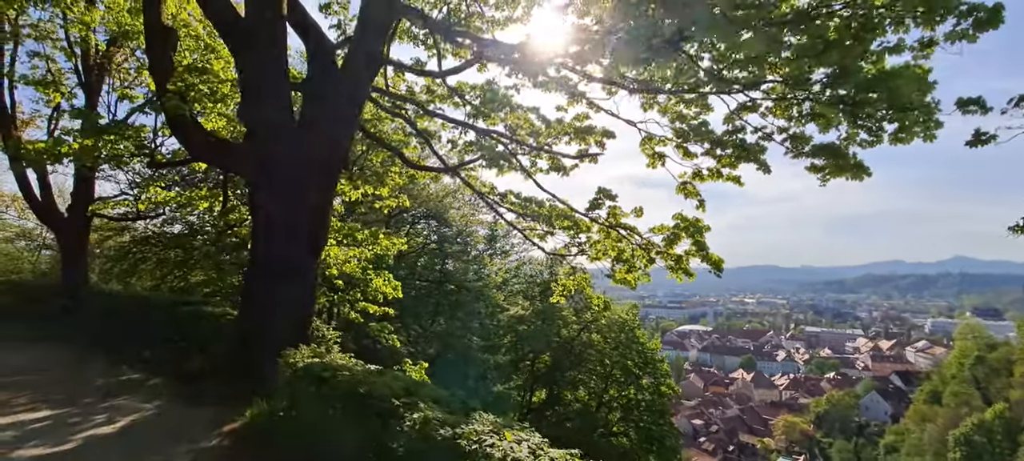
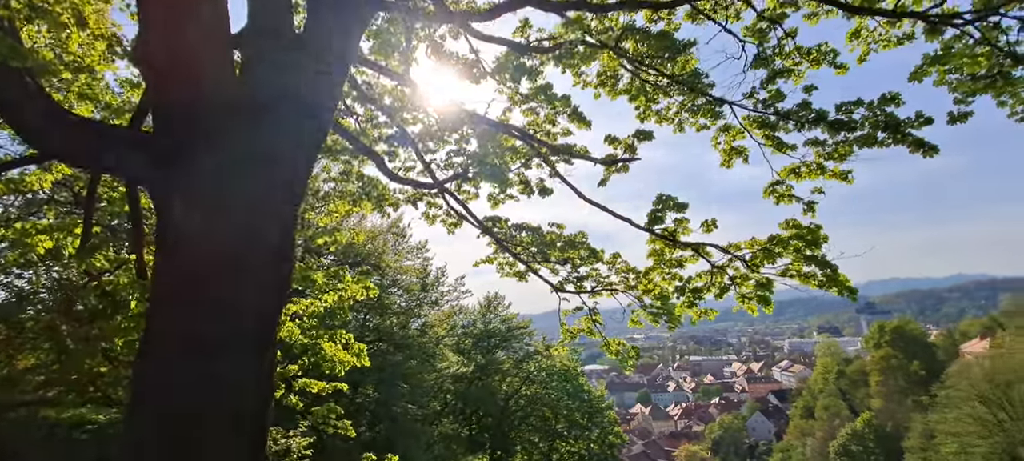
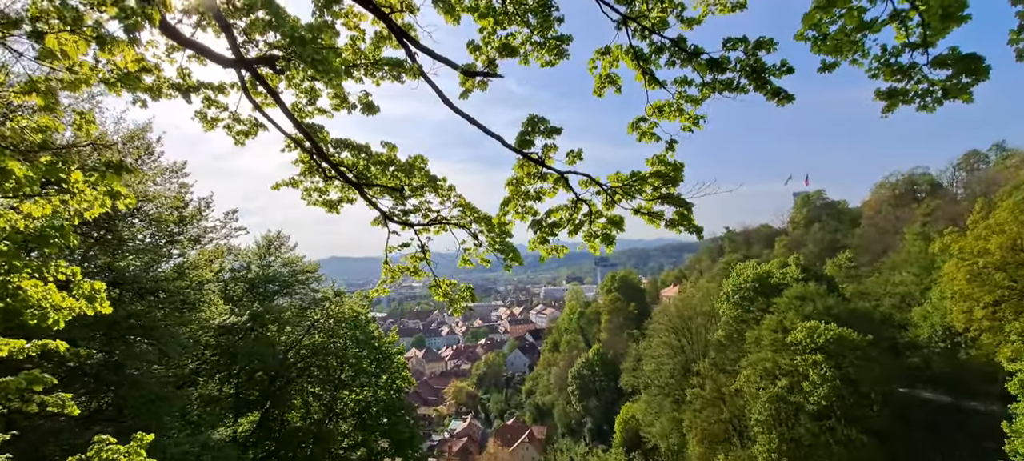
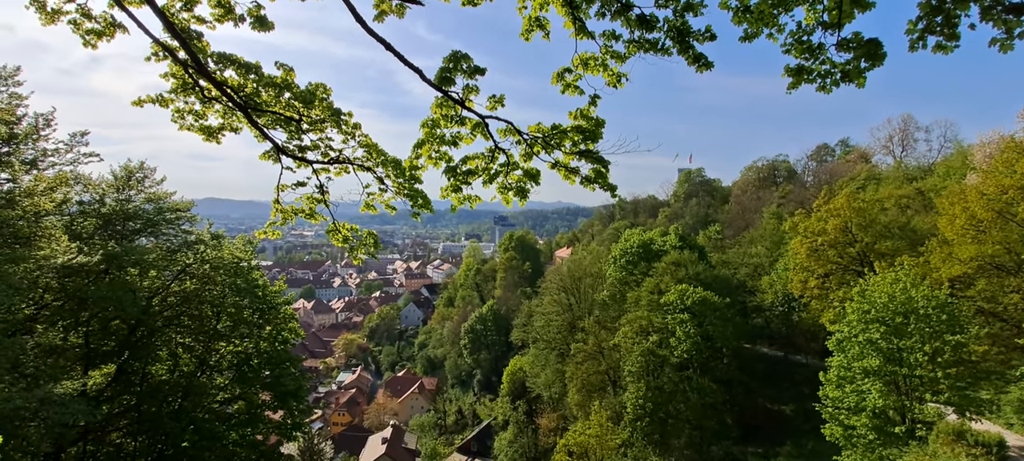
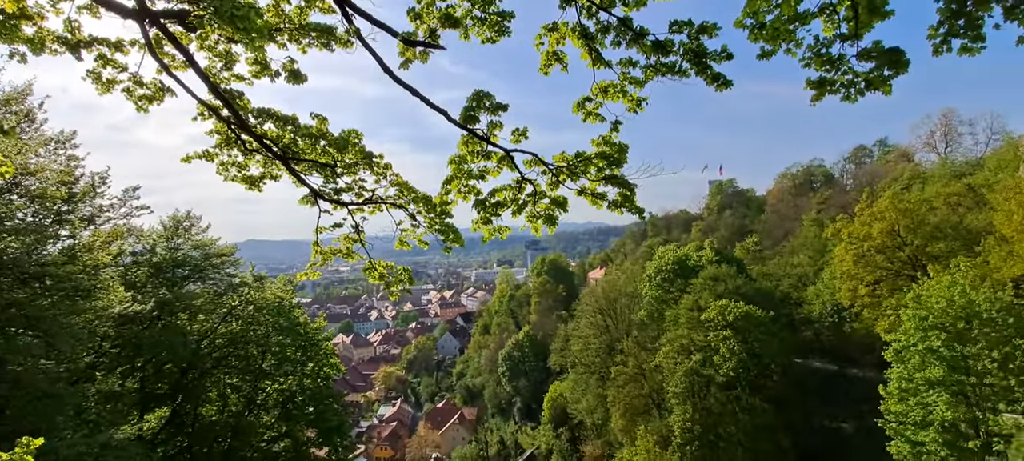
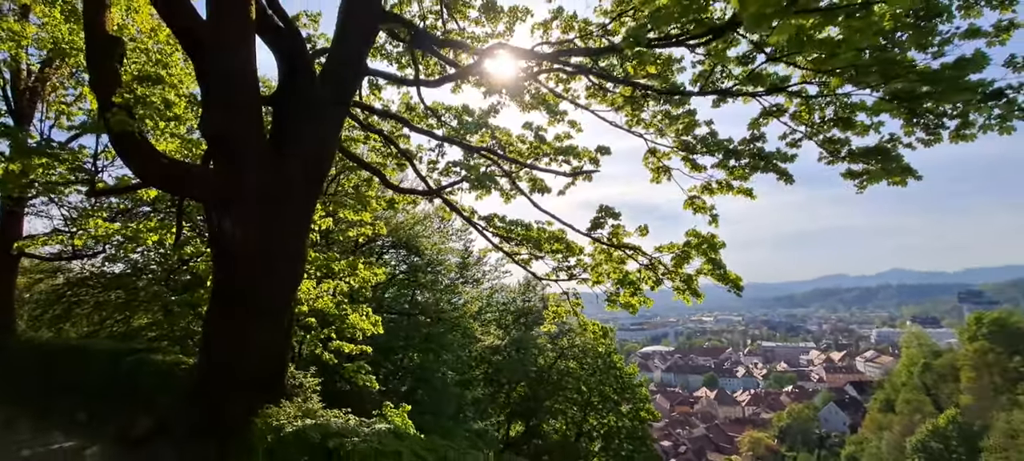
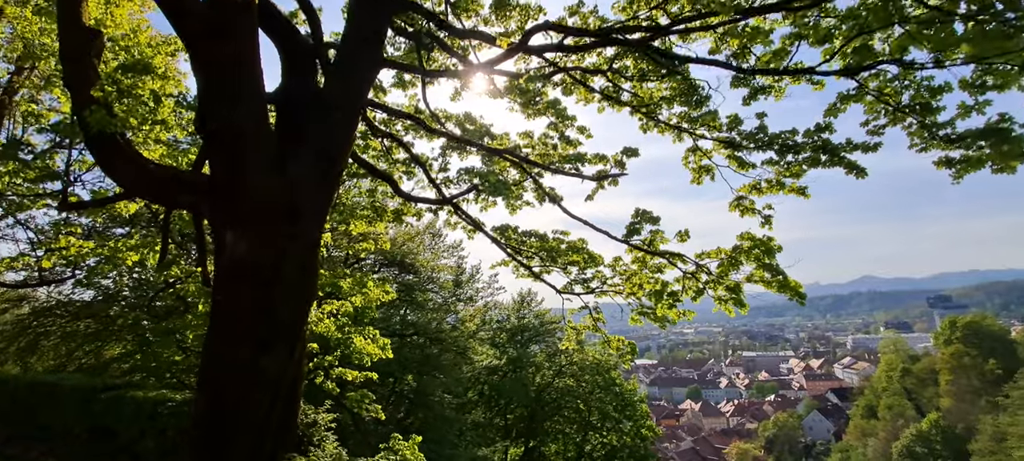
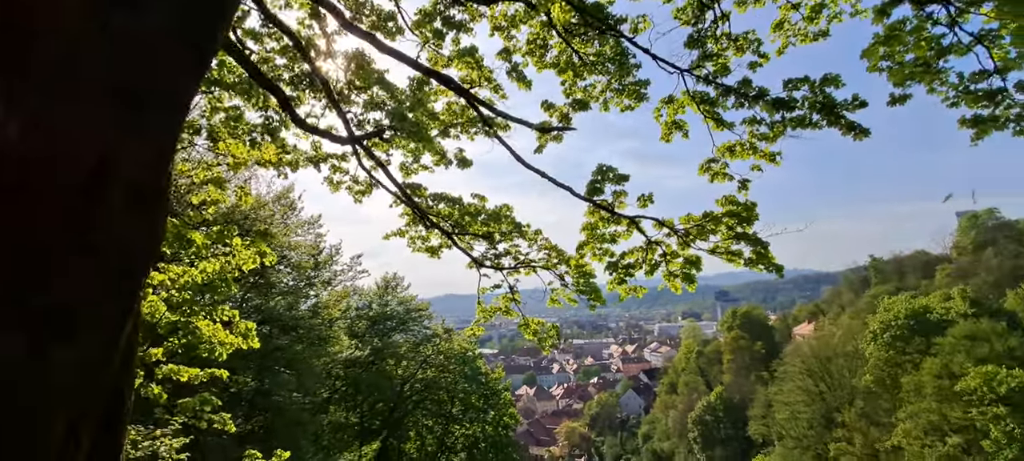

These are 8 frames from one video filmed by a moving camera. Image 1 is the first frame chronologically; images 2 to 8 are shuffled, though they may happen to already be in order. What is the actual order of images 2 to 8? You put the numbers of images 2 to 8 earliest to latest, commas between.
6, 7, 2, 8, 3, 5, 4
